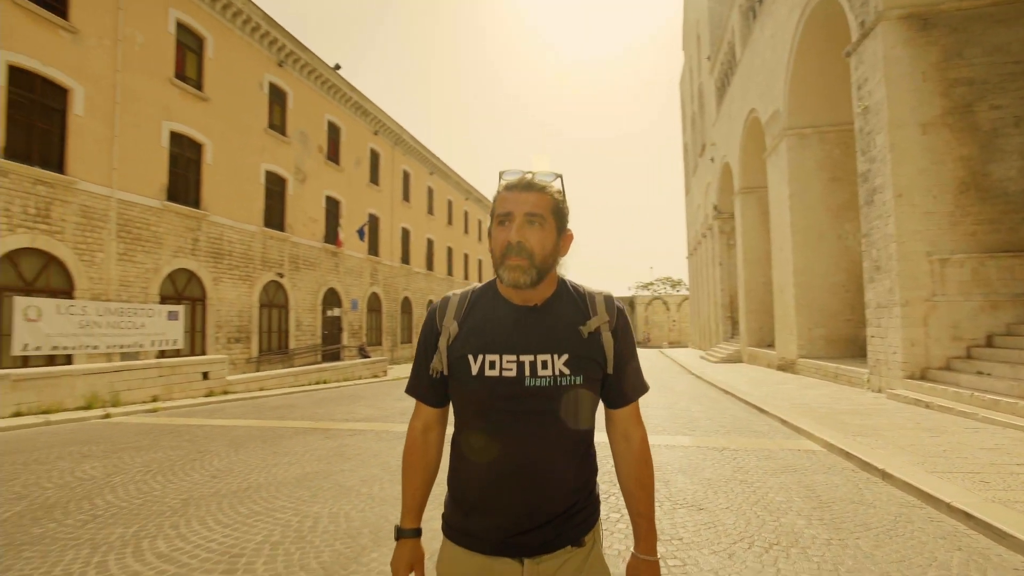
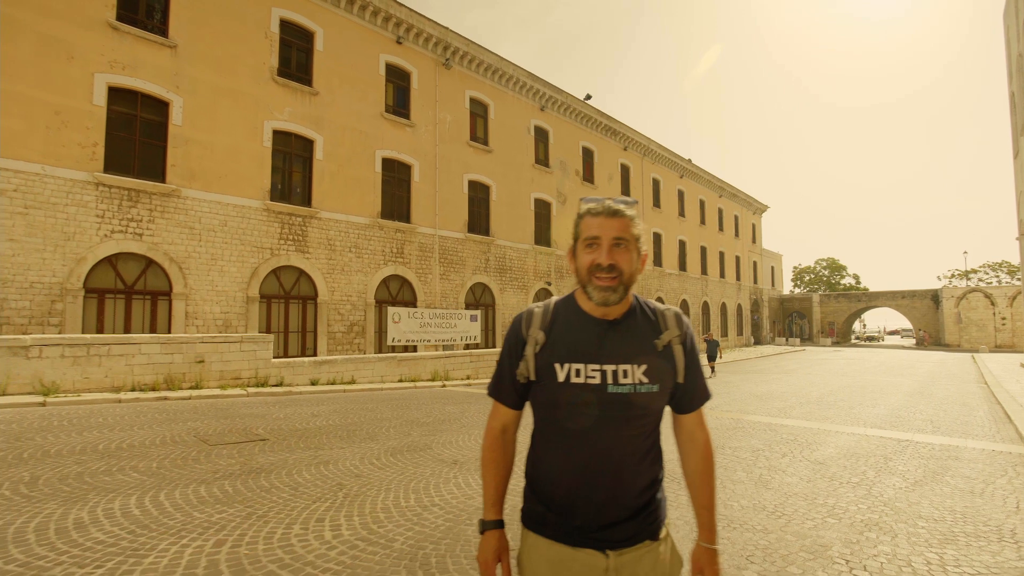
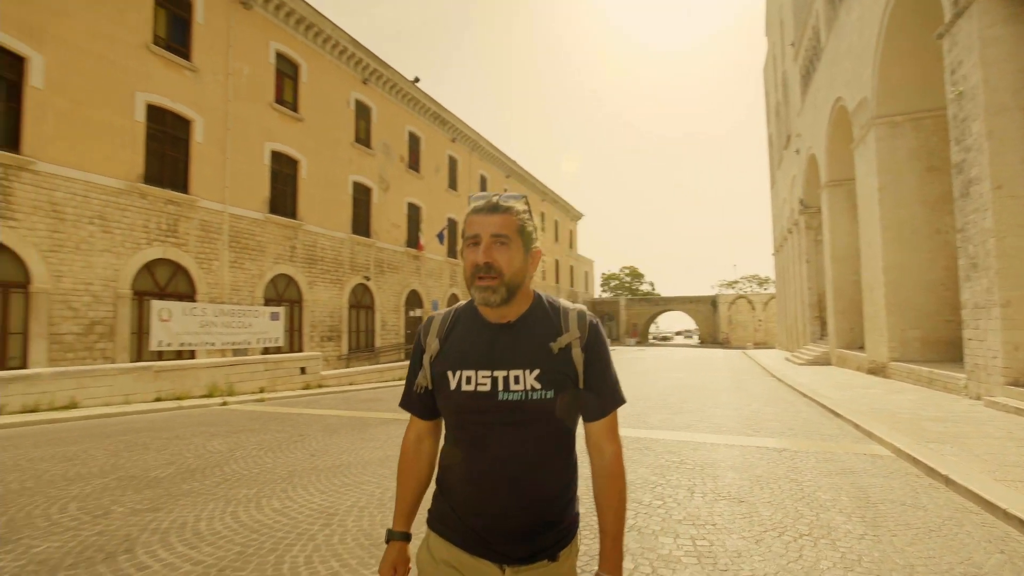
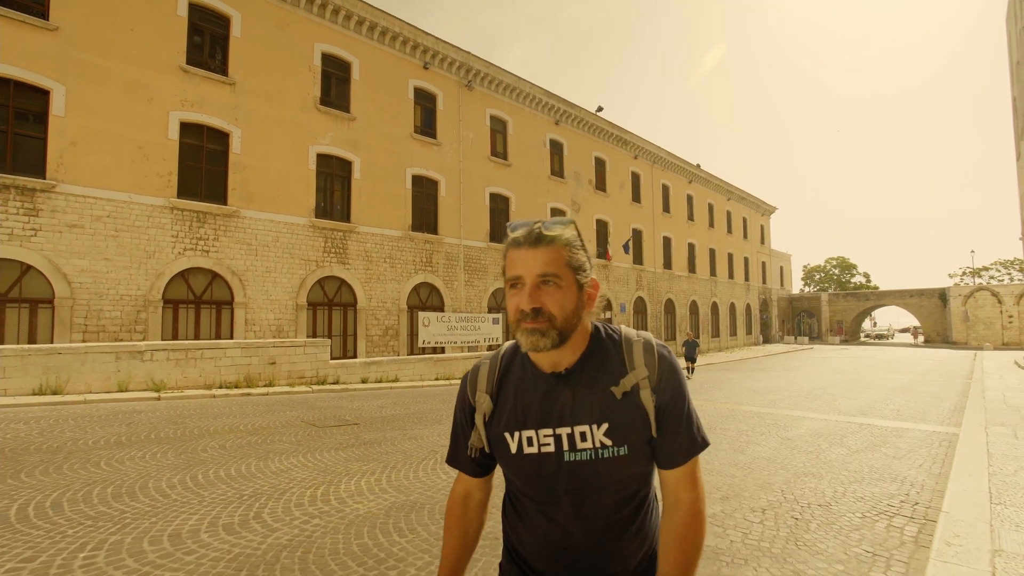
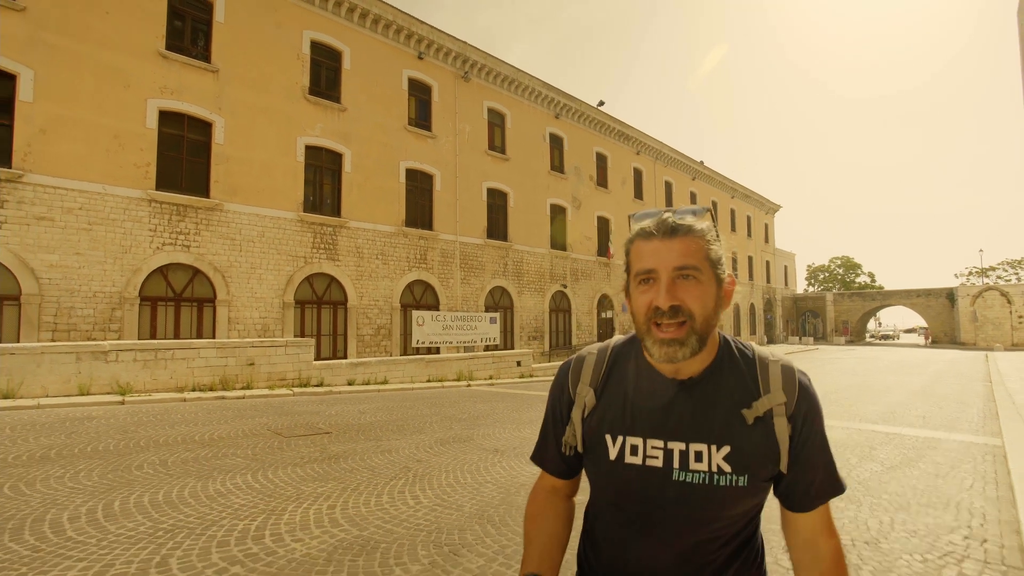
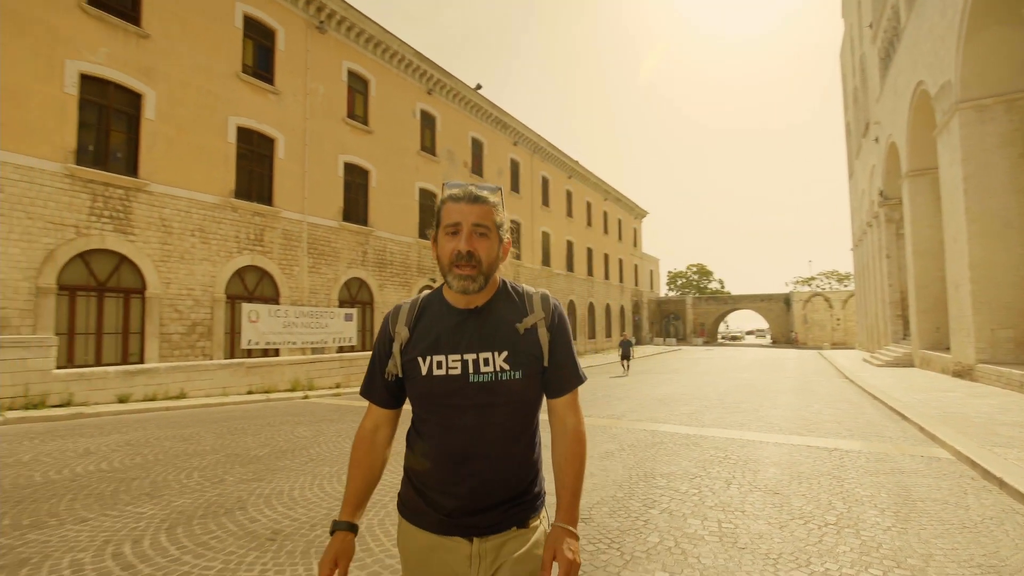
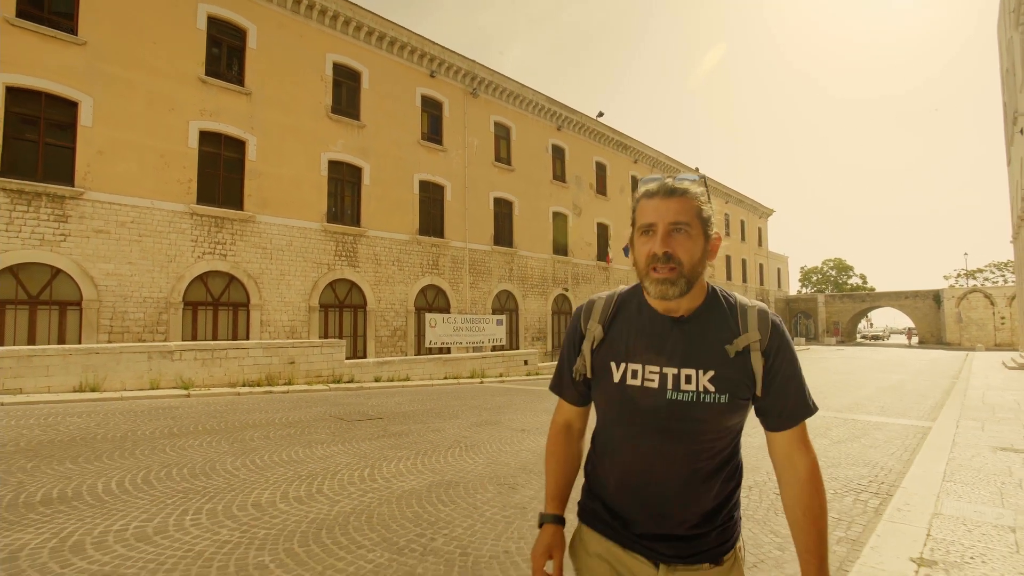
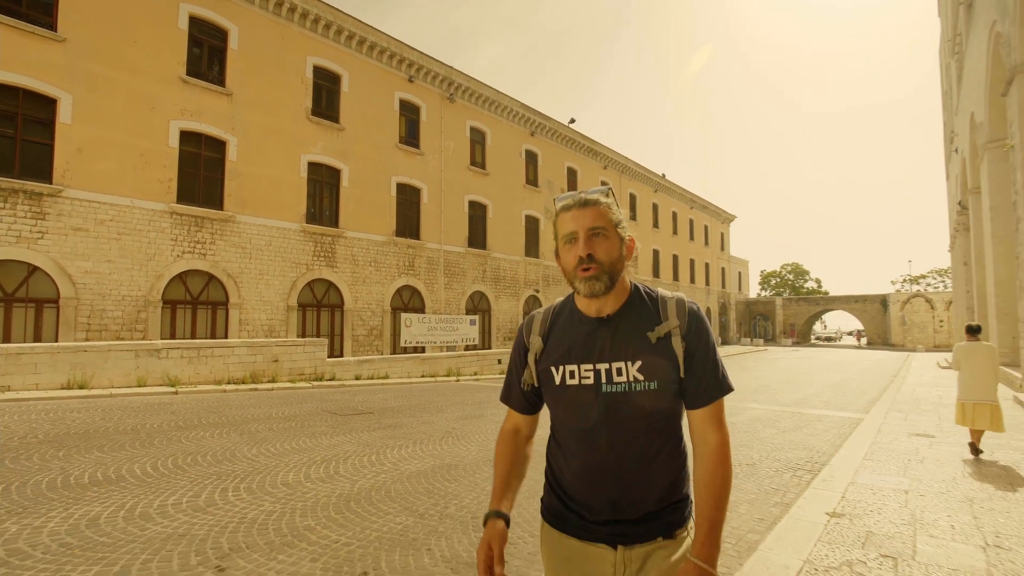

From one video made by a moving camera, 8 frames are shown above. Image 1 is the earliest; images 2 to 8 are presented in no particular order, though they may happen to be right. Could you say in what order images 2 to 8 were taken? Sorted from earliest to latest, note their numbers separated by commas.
3, 6, 2, 5, 4, 7, 8
